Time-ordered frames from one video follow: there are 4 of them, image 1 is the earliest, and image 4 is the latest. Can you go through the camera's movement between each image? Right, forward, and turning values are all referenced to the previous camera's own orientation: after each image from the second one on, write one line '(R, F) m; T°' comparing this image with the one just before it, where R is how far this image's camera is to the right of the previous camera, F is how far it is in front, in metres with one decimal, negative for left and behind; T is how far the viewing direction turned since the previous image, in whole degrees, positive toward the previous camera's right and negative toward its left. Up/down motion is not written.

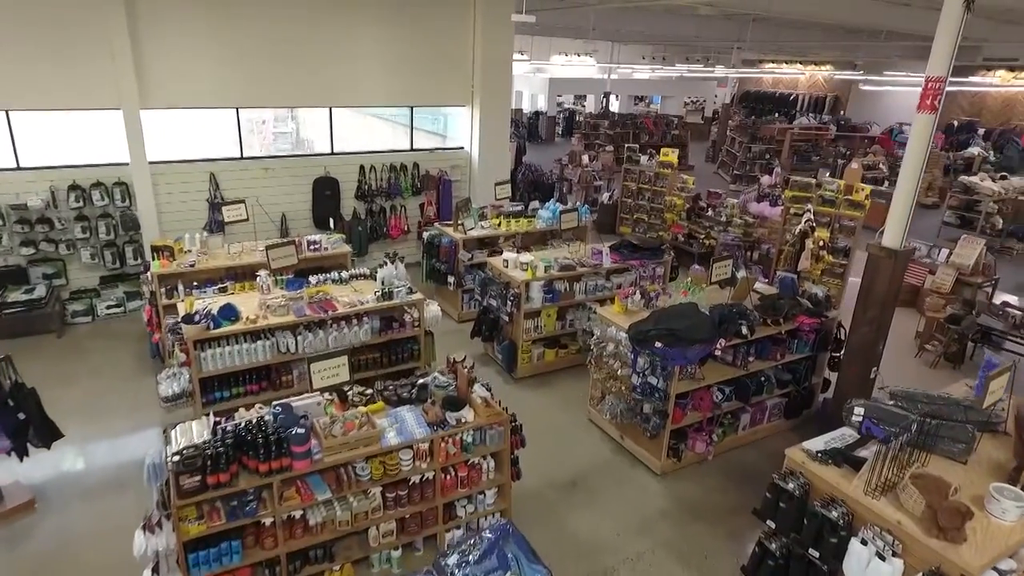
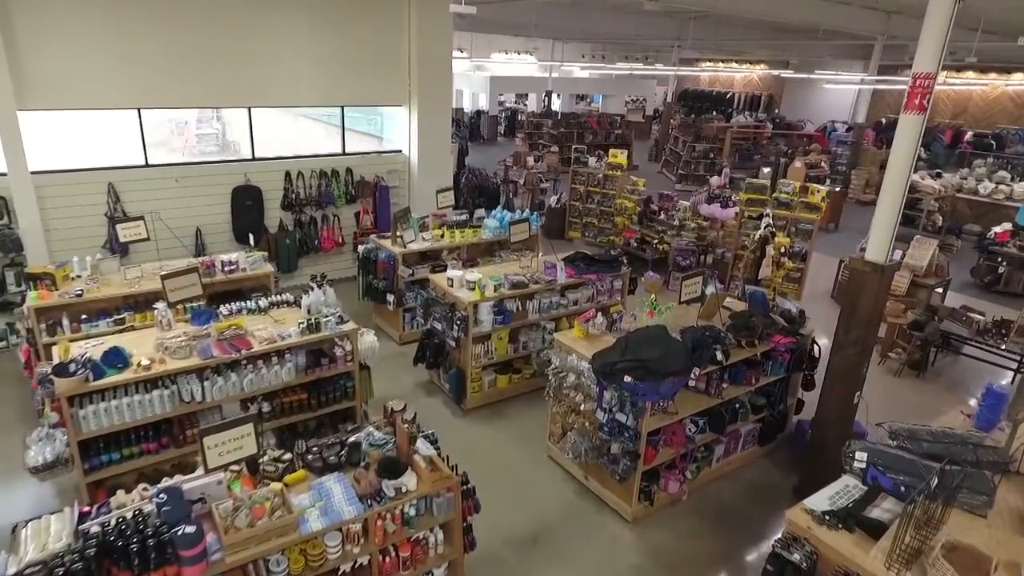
(0.0, +0.6) m; +5°
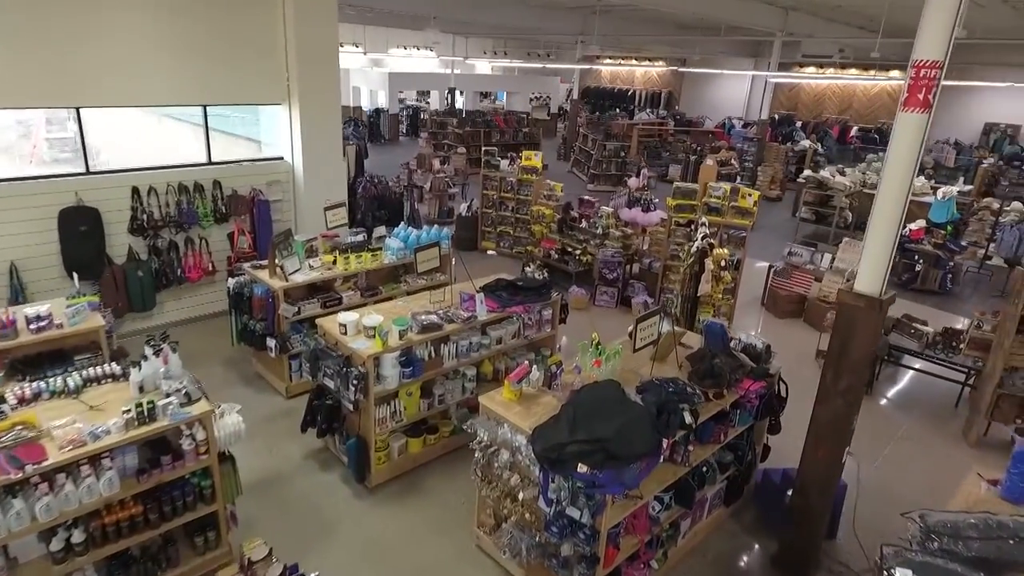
(0.0, +1.1) m; +8°
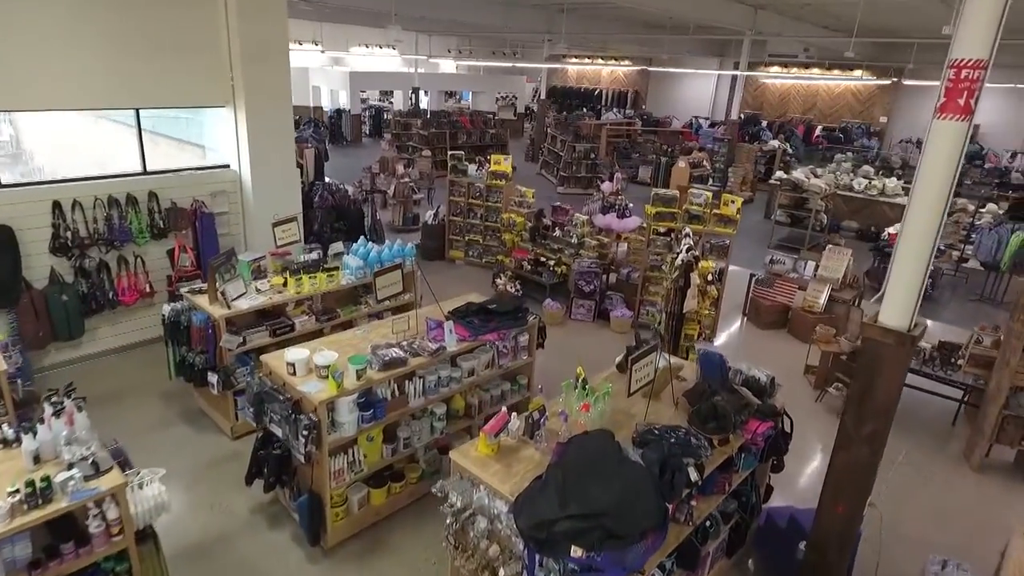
(0.0, +0.5) m; +3°
